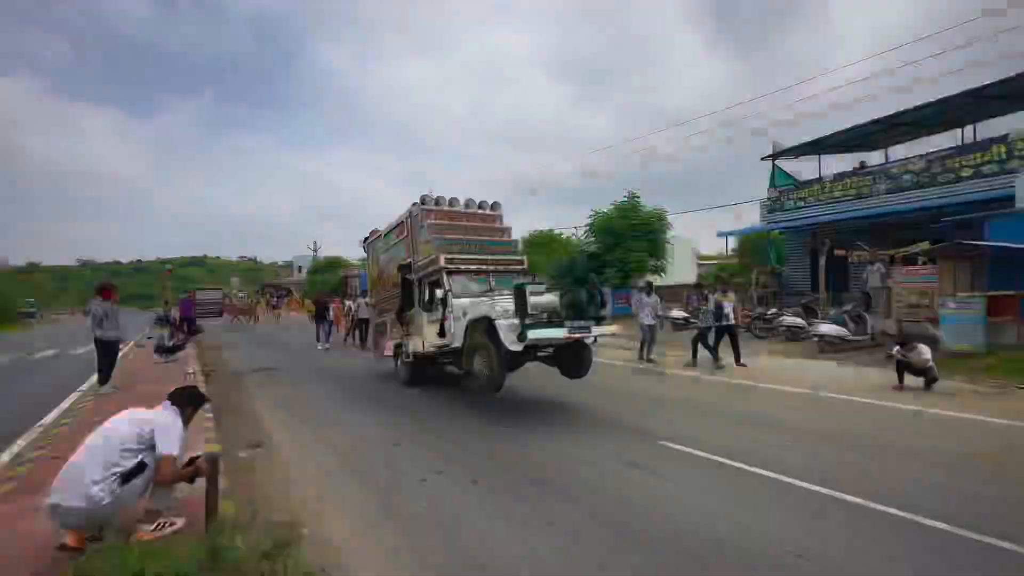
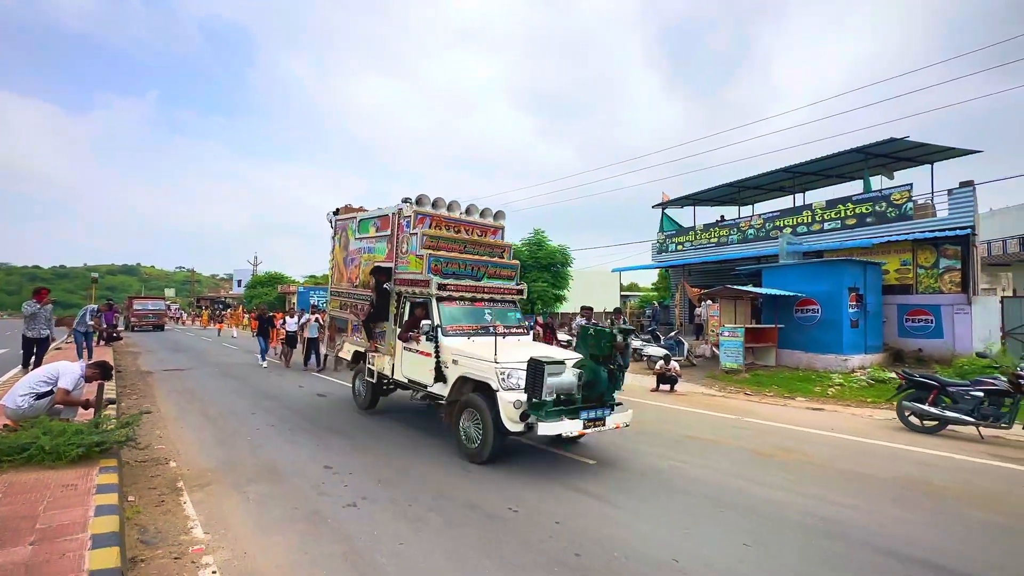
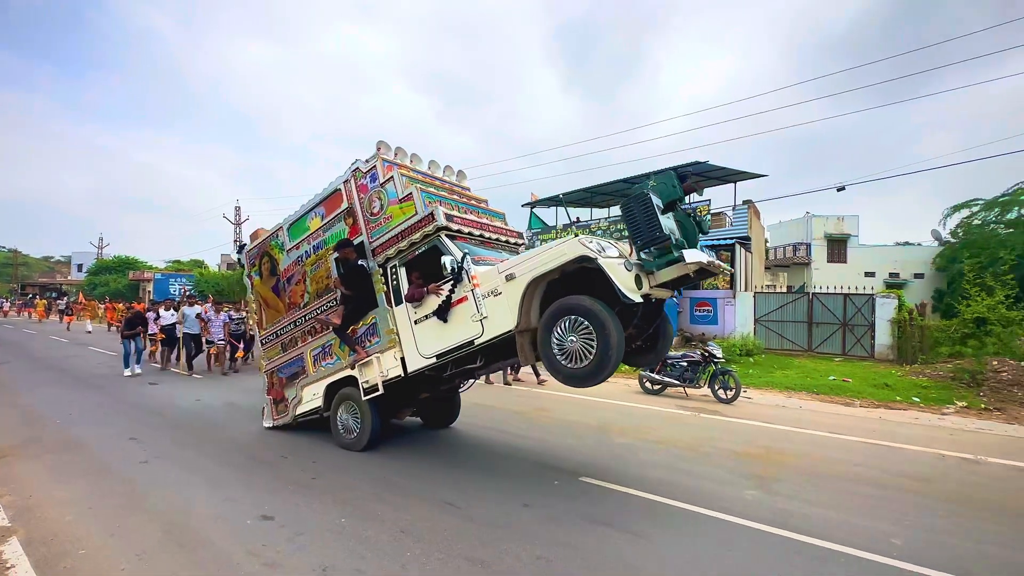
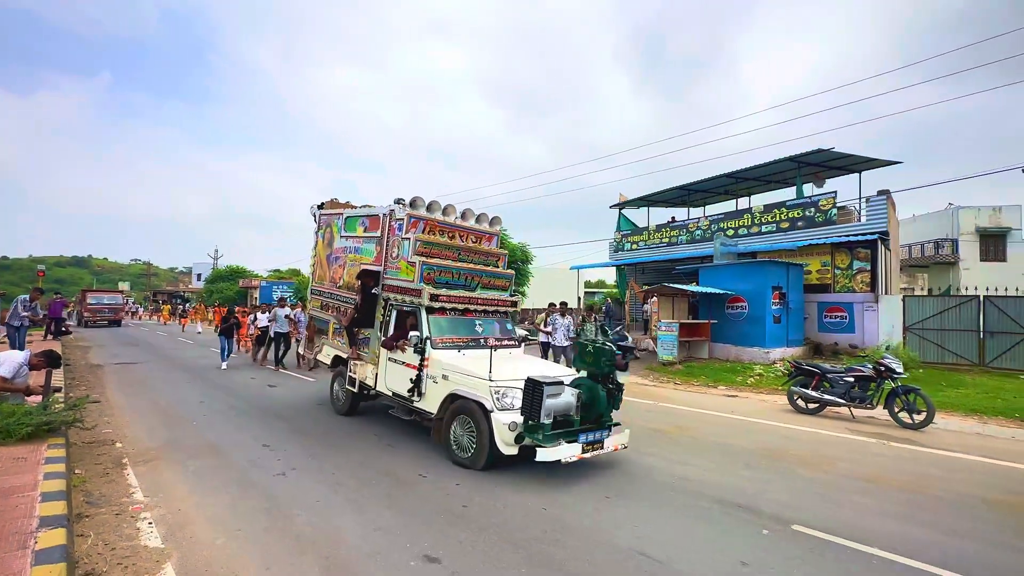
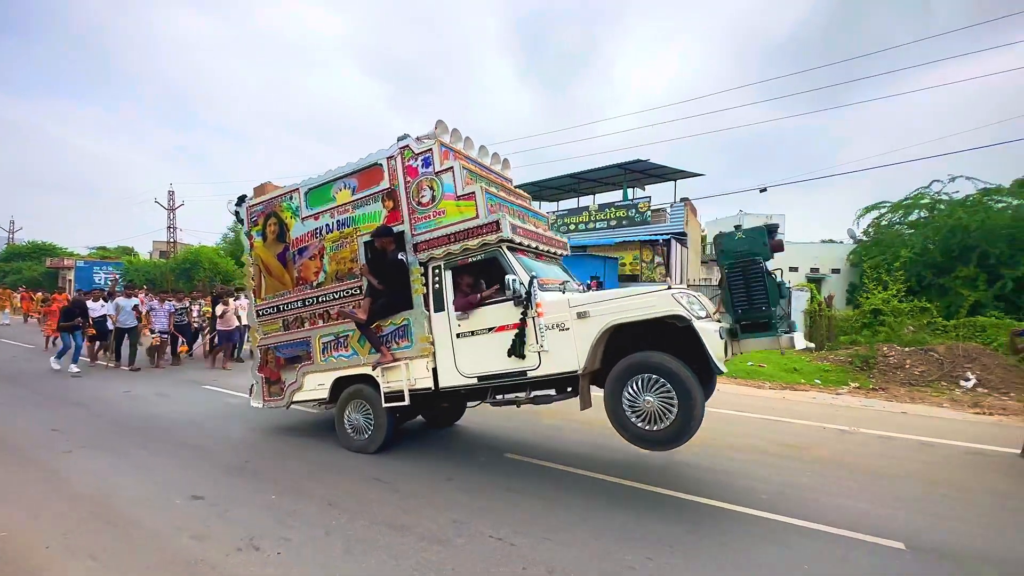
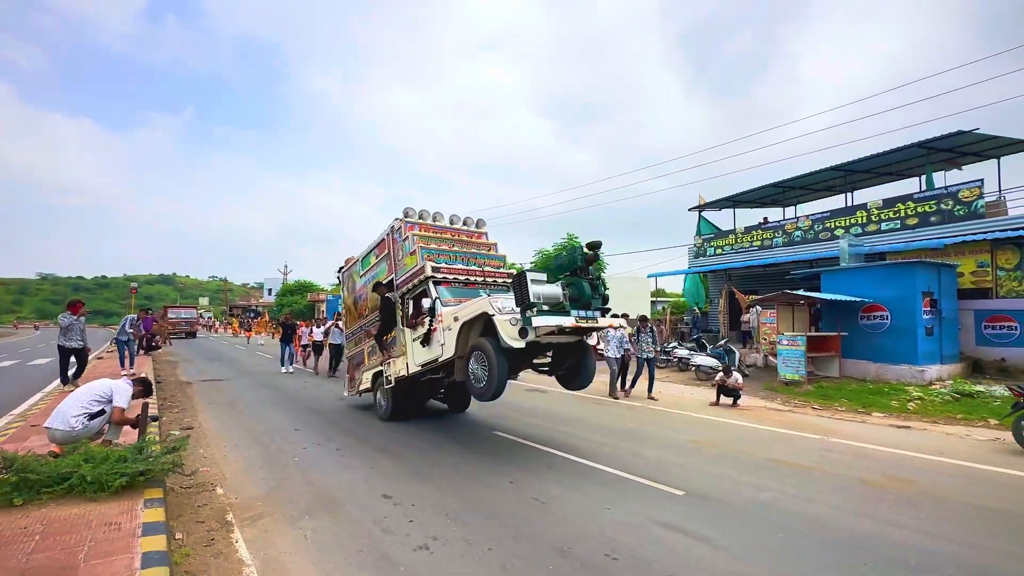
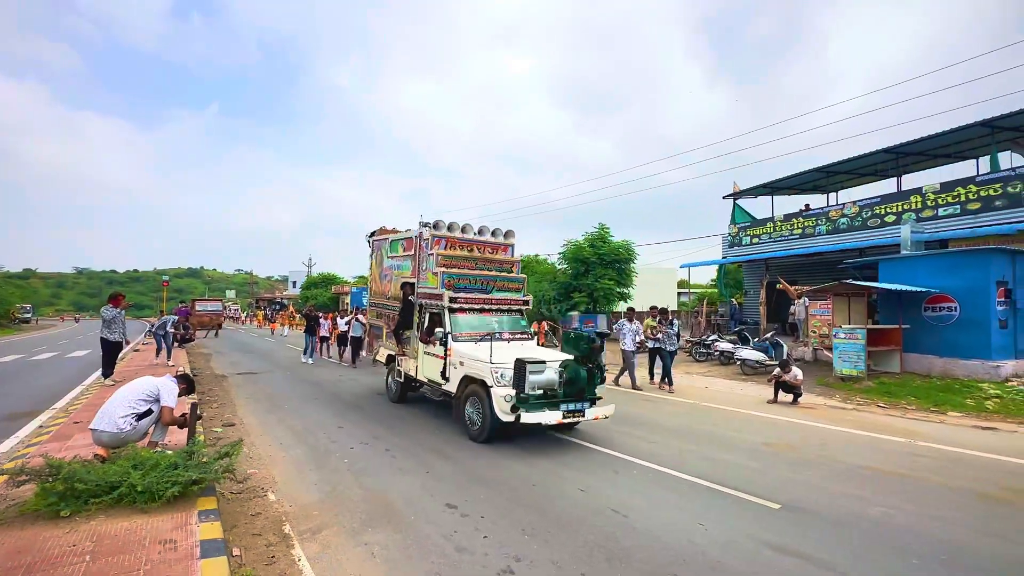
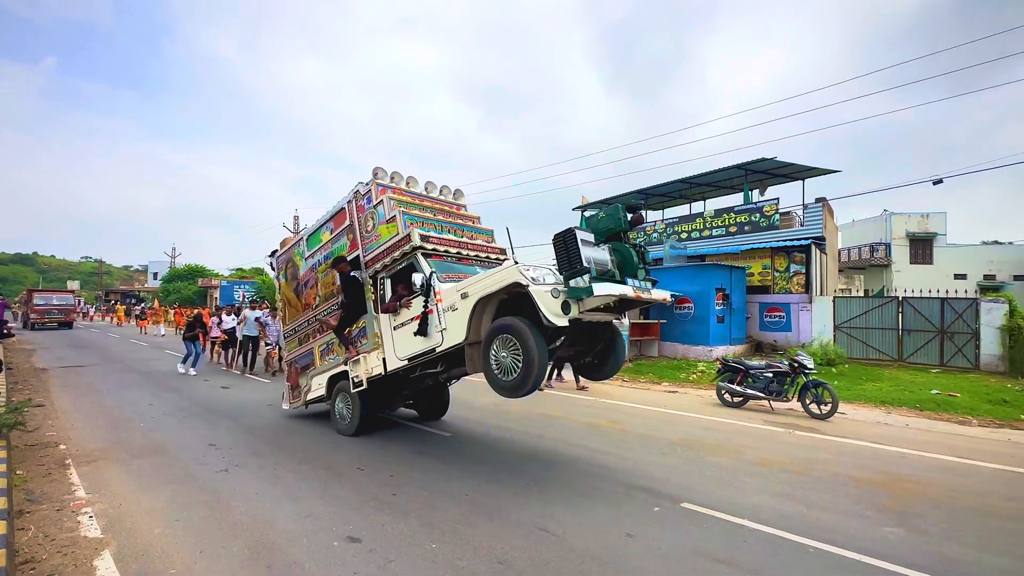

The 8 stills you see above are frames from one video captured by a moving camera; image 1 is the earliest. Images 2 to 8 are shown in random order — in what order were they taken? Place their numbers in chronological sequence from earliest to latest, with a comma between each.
7, 6, 2, 4, 8, 3, 5
